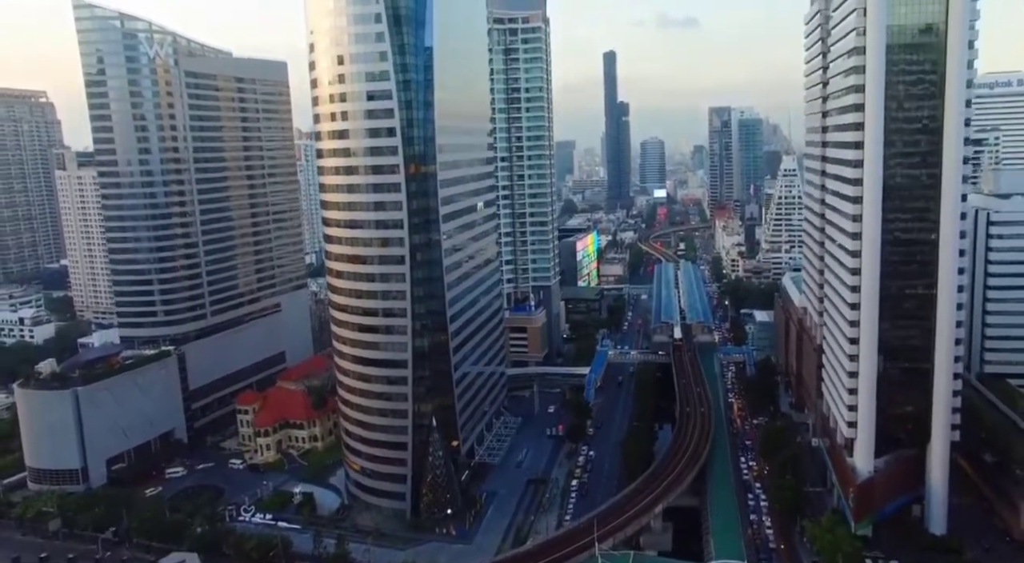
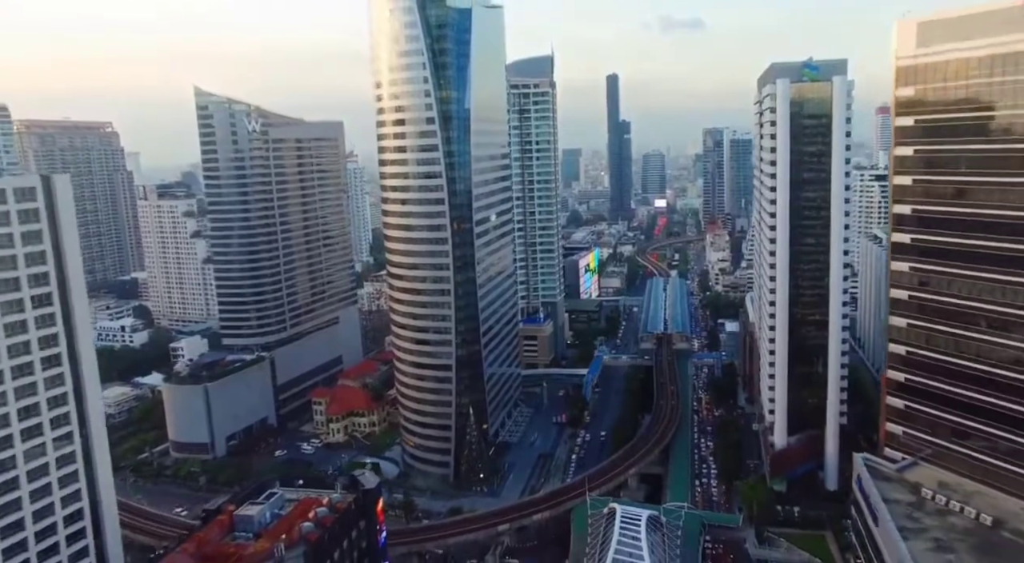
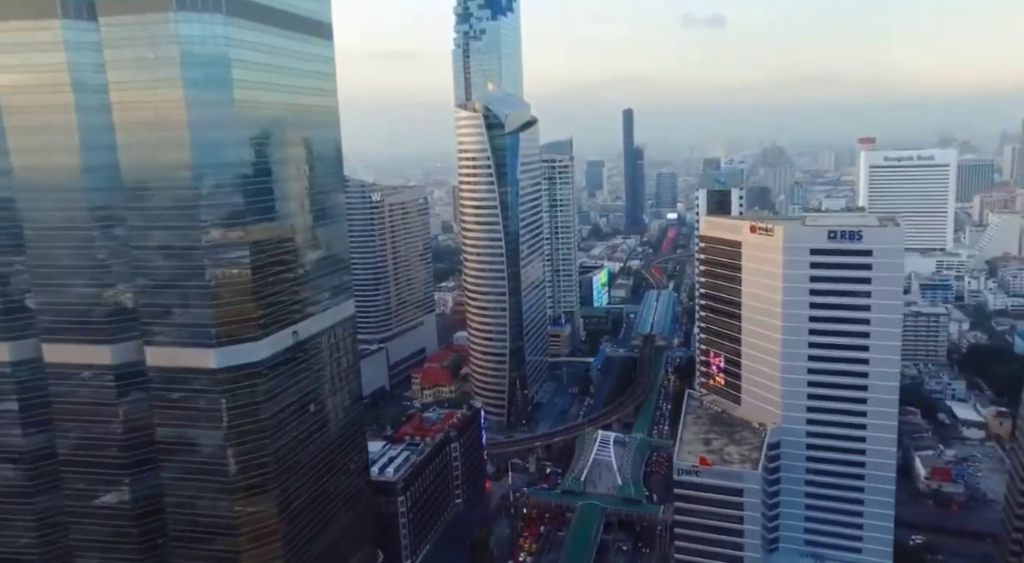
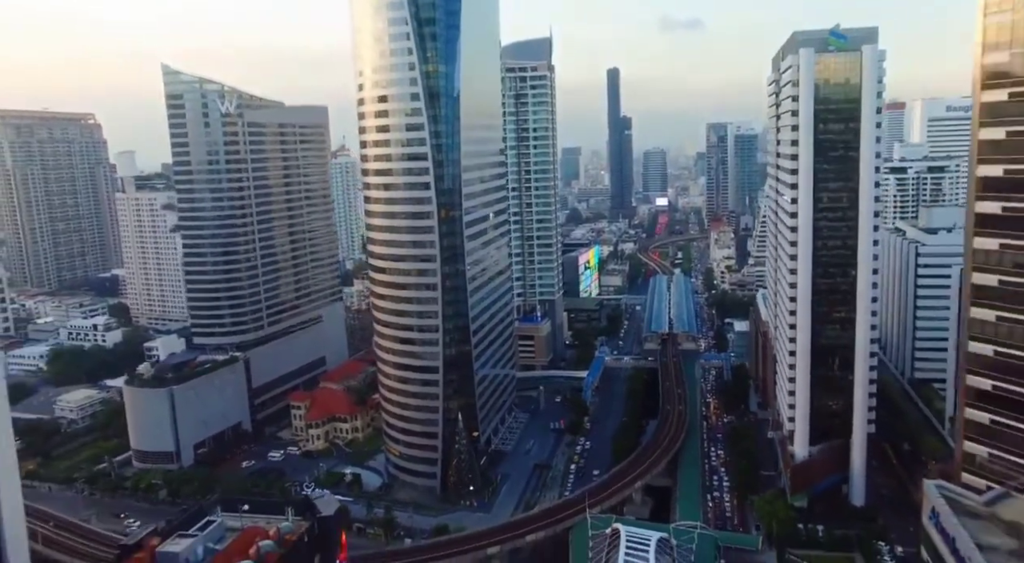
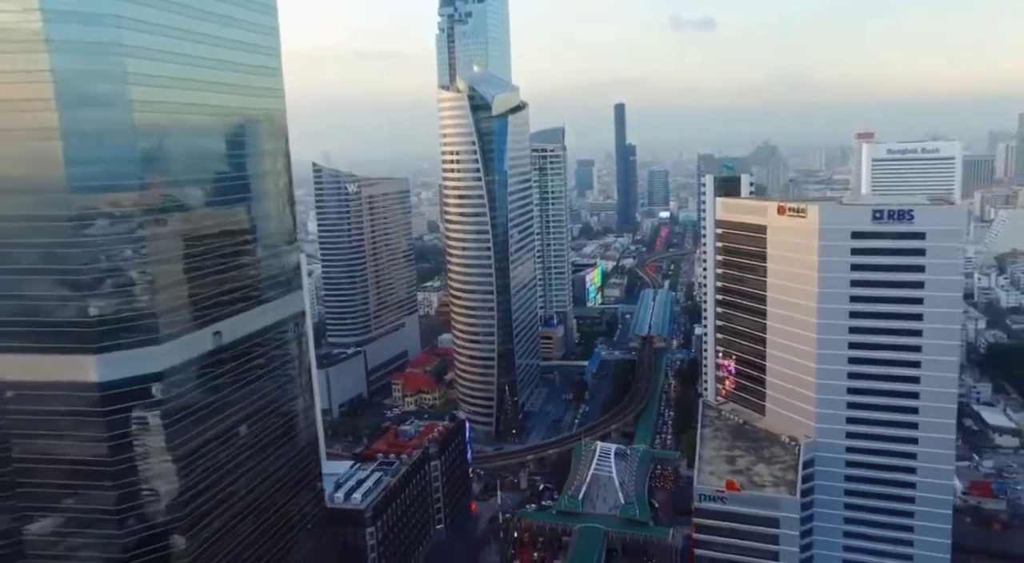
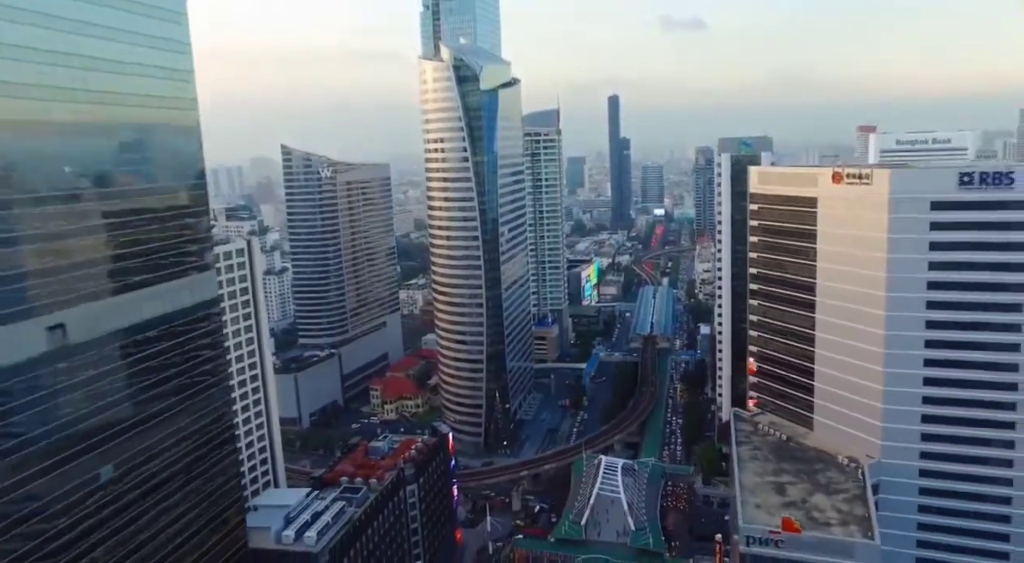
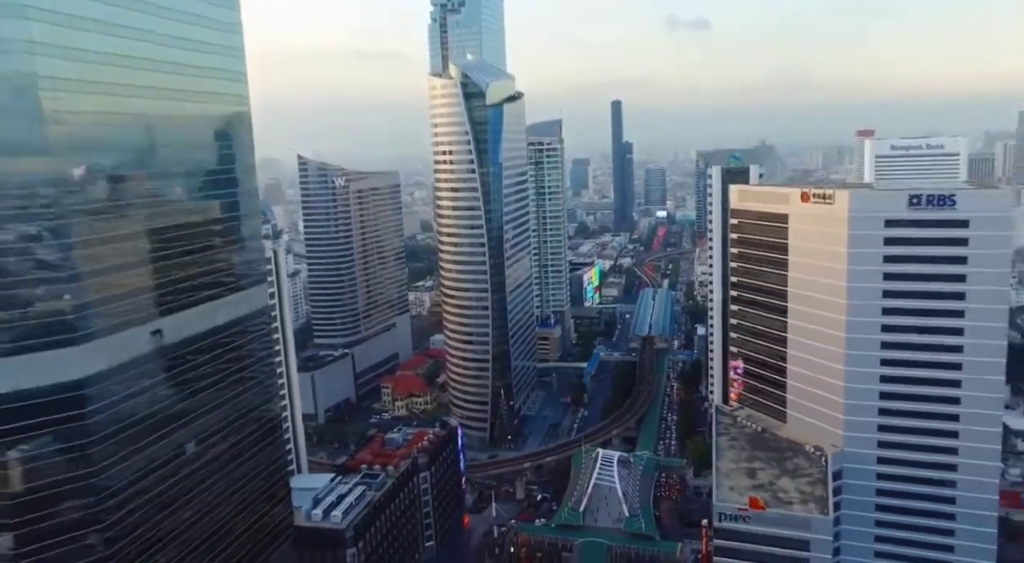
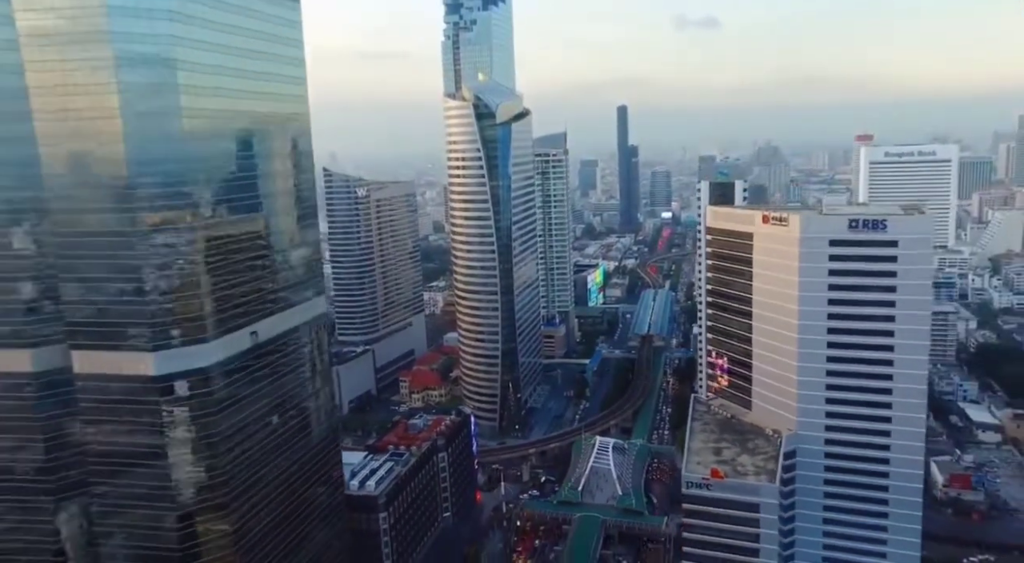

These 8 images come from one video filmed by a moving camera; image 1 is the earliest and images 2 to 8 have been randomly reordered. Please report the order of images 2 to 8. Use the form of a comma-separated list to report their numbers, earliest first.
4, 2, 6, 7, 5, 8, 3
